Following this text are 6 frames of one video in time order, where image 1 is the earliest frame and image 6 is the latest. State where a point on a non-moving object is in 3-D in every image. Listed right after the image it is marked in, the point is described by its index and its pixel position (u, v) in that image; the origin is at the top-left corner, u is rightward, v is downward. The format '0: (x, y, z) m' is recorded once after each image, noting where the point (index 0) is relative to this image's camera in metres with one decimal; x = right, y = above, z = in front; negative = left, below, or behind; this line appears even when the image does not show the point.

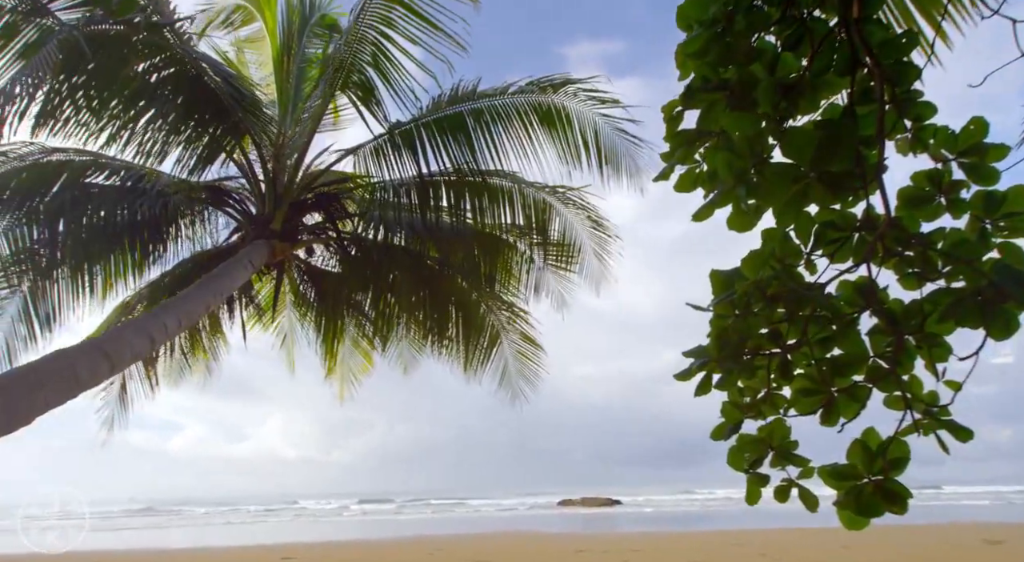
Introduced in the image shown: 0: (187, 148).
0: (-1.9, +0.7, +3.8) m
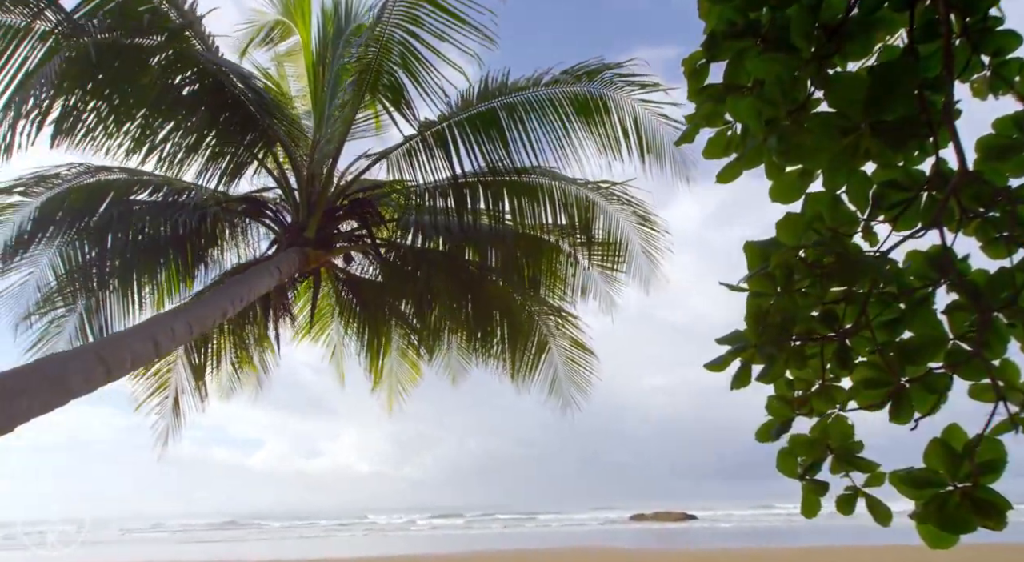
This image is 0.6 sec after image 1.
0: (-1.7, +0.6, +3.8) m
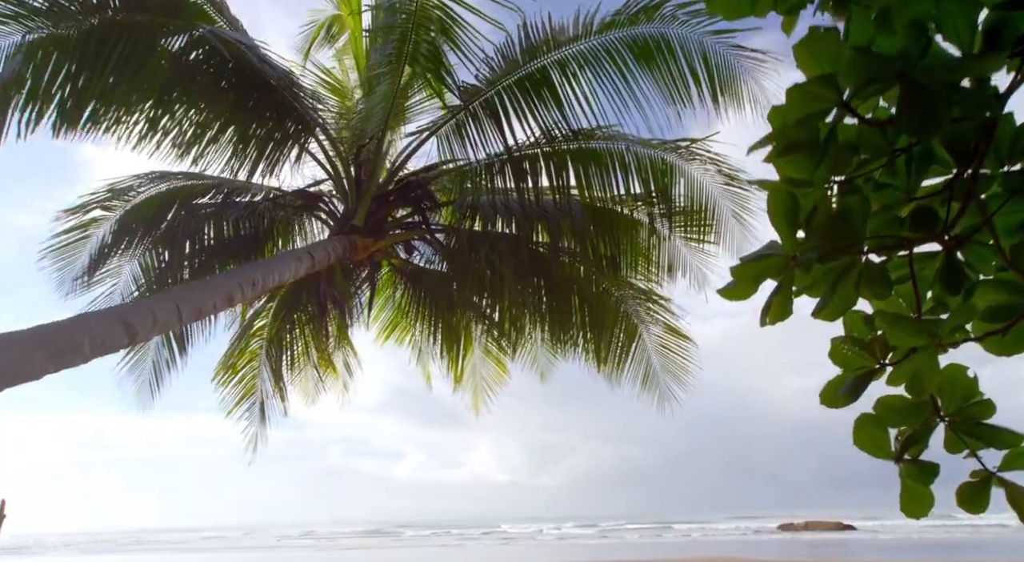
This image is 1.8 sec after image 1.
0: (-1.4, +0.6, +3.7) m
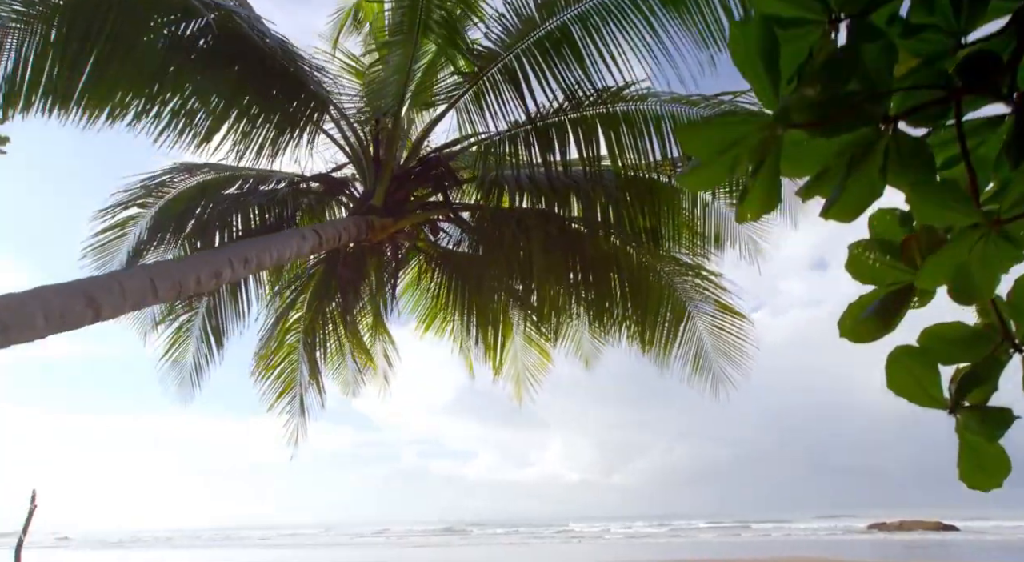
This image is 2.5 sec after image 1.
0: (-1.3, +0.7, +3.6) m
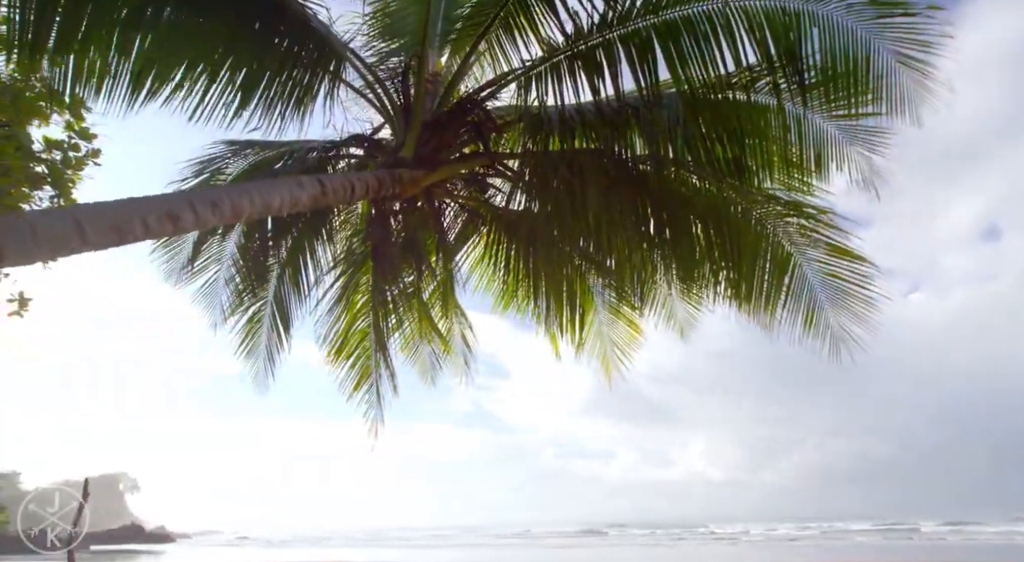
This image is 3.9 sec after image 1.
0: (-1.1, +0.8, +3.3) m
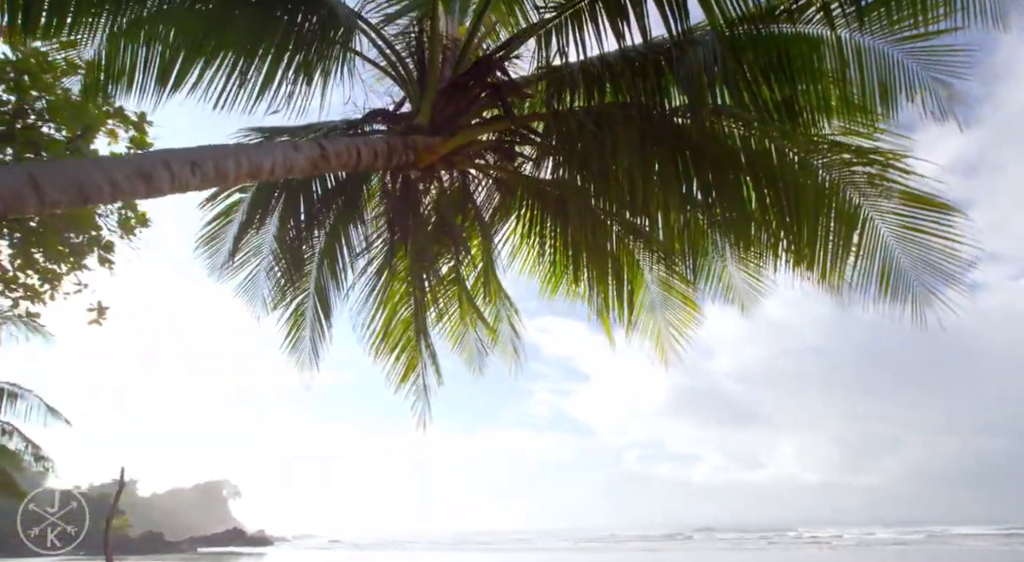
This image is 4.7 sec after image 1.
0: (-1.0, +0.8, +3.2) m
